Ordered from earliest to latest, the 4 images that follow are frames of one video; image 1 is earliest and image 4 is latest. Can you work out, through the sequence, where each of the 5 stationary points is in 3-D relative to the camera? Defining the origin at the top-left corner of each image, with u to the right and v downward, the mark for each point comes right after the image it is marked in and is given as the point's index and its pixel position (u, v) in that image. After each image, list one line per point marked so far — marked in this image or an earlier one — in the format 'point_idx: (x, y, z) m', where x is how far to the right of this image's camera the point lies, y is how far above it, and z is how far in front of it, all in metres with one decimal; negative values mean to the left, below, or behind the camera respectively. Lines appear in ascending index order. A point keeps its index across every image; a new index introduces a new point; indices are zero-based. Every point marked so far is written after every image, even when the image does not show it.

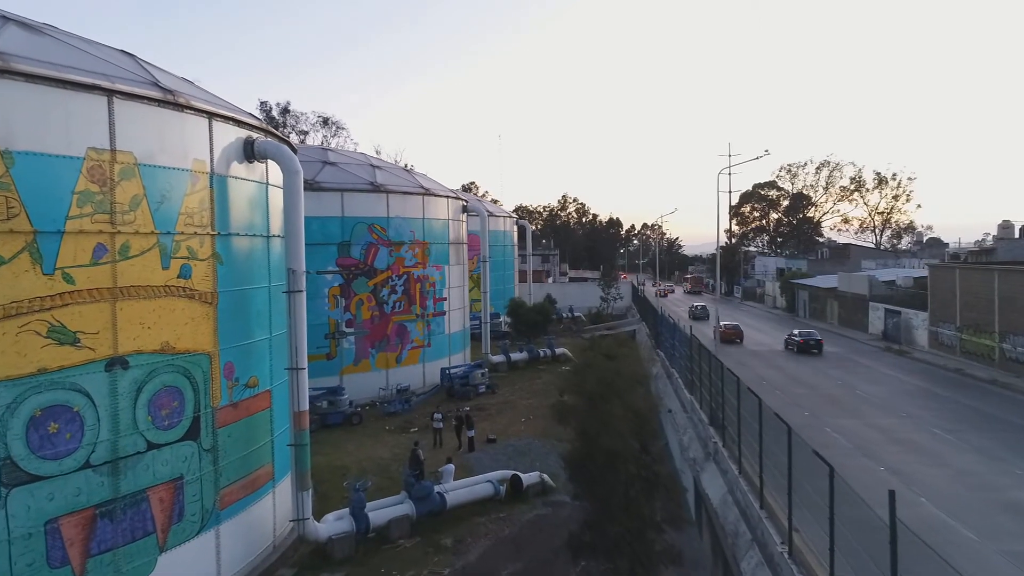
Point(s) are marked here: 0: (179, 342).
0: (-4.9, -0.8, +10.4) m
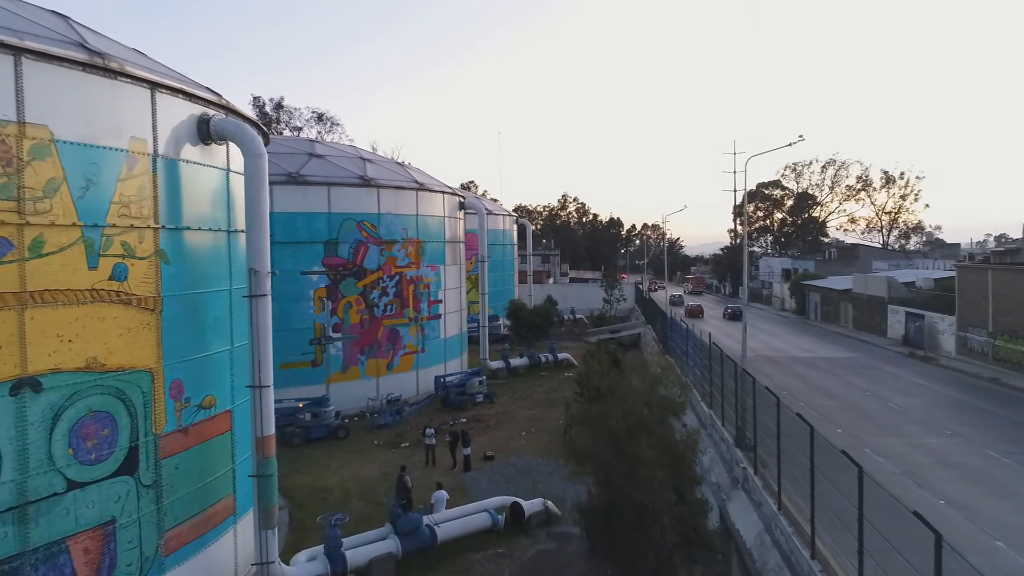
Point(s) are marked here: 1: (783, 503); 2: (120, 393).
0: (-4.9, -0.9, +8.6) m
1: (+4.1, -3.3, +10.7) m
2: (-4.8, -1.3, +8.7) m
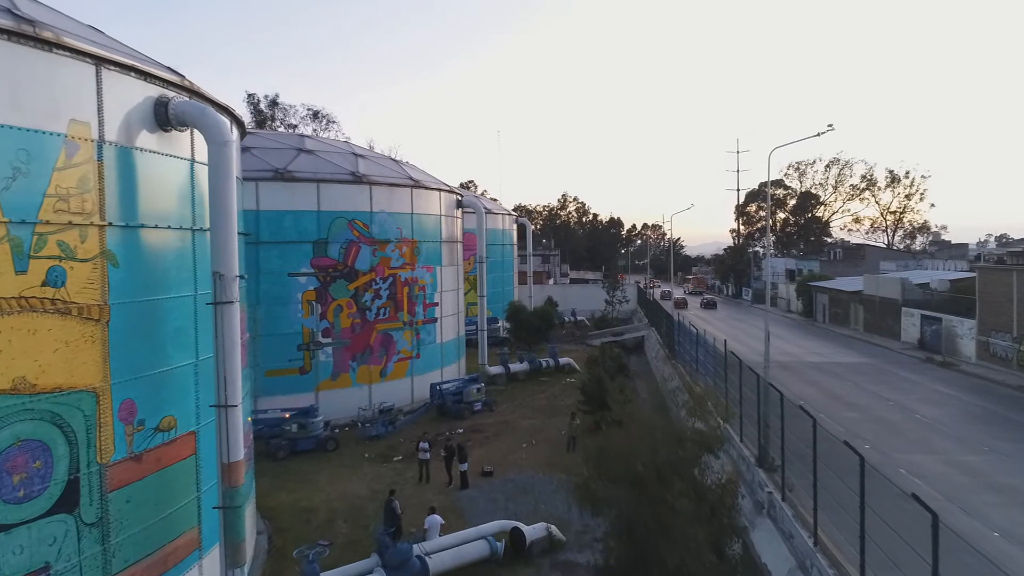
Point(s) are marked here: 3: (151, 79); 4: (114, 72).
0: (-4.9, -0.9, +7.3) m
1: (+4.1, -3.4, +9.5) m
2: (-4.8, -1.4, +7.5) m
3: (-4.6, +2.7, +8.9) m
4: (-4.7, +2.6, +8.3) m
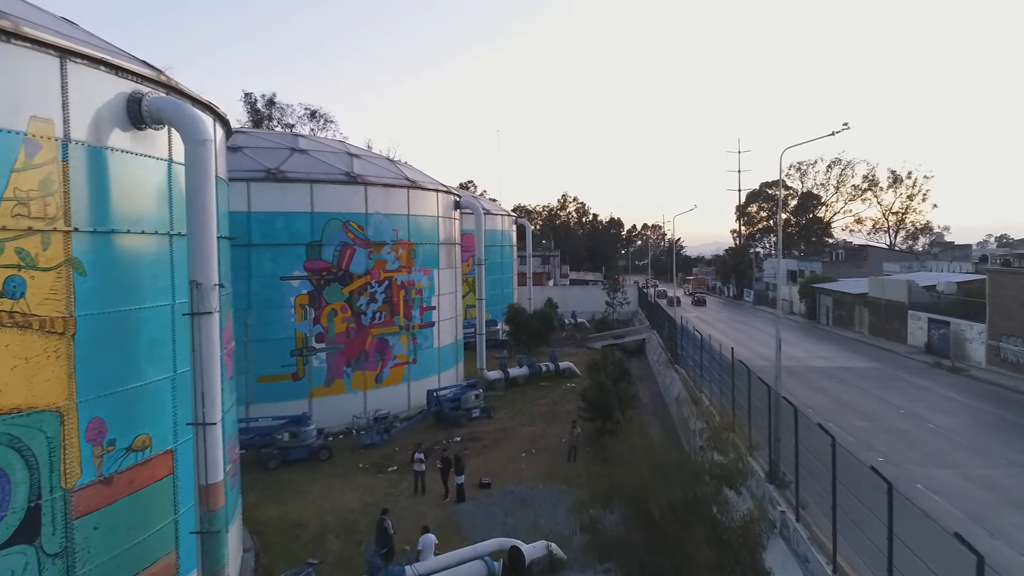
0: (-4.9, -1.0, +6.7) m
1: (+4.1, -3.5, +8.9) m
2: (-4.9, -1.5, +6.9) m
3: (-4.6, +2.5, +8.3) m
4: (-4.7, +2.4, +7.7) m
